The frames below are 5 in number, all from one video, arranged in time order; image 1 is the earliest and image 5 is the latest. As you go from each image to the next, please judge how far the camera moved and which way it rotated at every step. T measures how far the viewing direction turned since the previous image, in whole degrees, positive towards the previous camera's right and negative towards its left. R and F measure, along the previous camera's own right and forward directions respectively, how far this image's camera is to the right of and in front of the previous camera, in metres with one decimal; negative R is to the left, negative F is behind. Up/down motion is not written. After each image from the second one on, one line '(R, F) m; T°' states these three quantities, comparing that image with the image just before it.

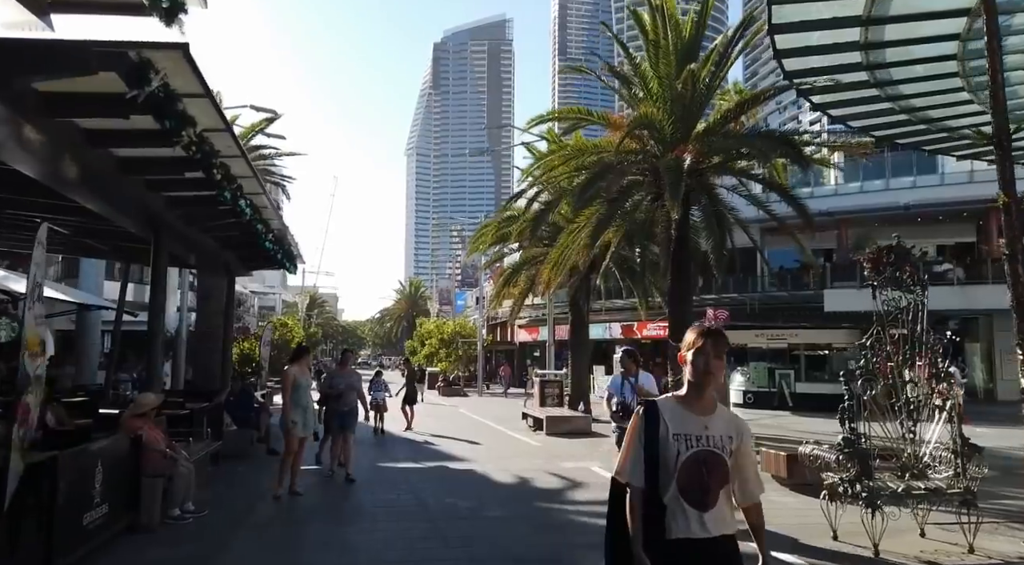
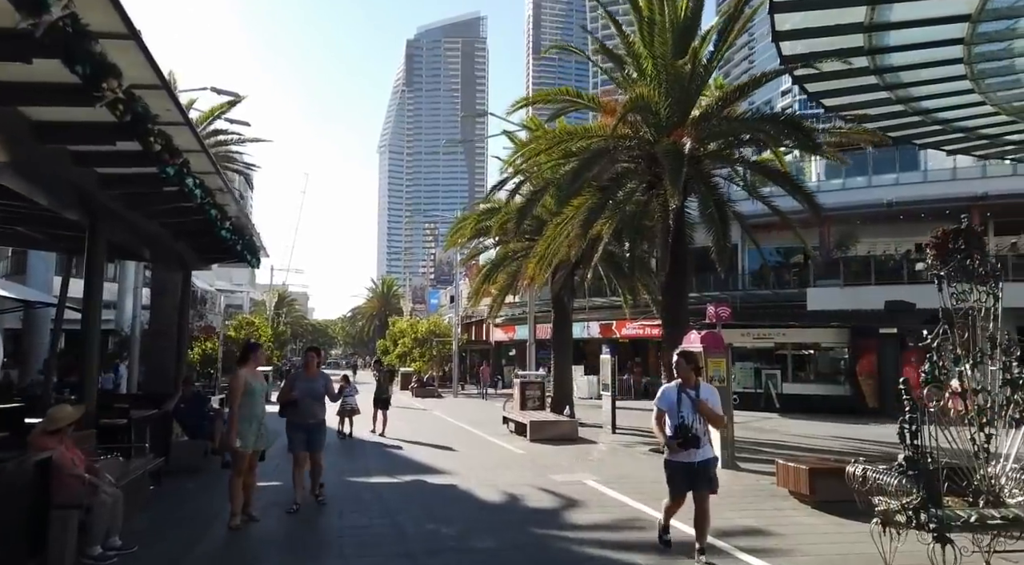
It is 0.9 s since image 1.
(-0.2, +1.1) m; +2°
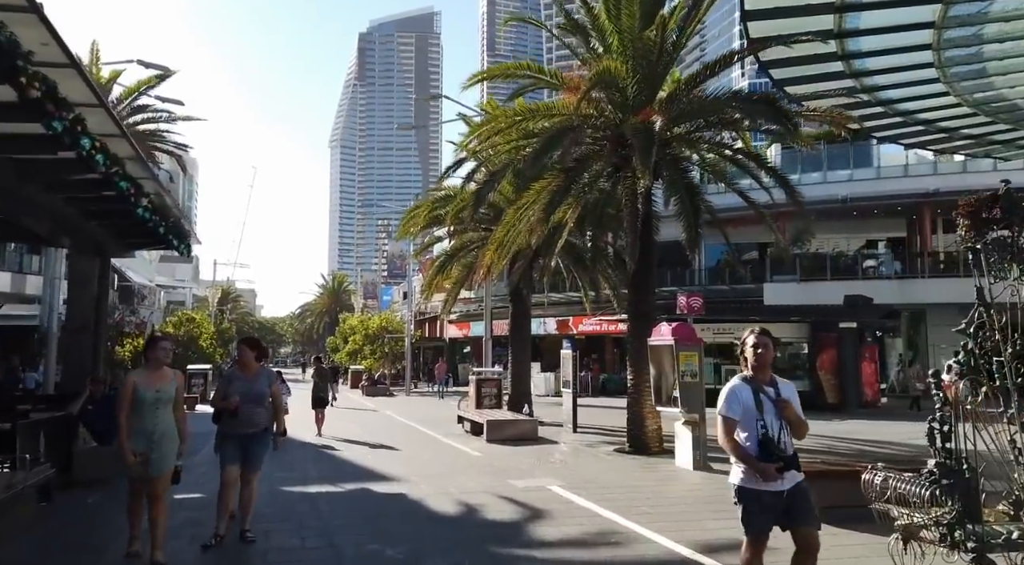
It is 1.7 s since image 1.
(0.0, +1.0) m; +4°
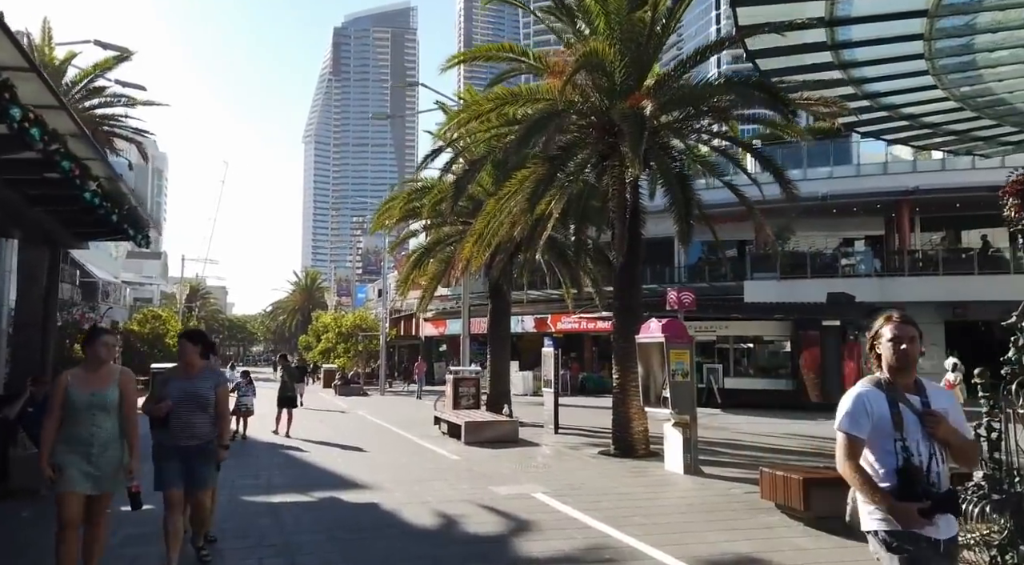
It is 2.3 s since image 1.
(-0.1, +0.6) m; +2°
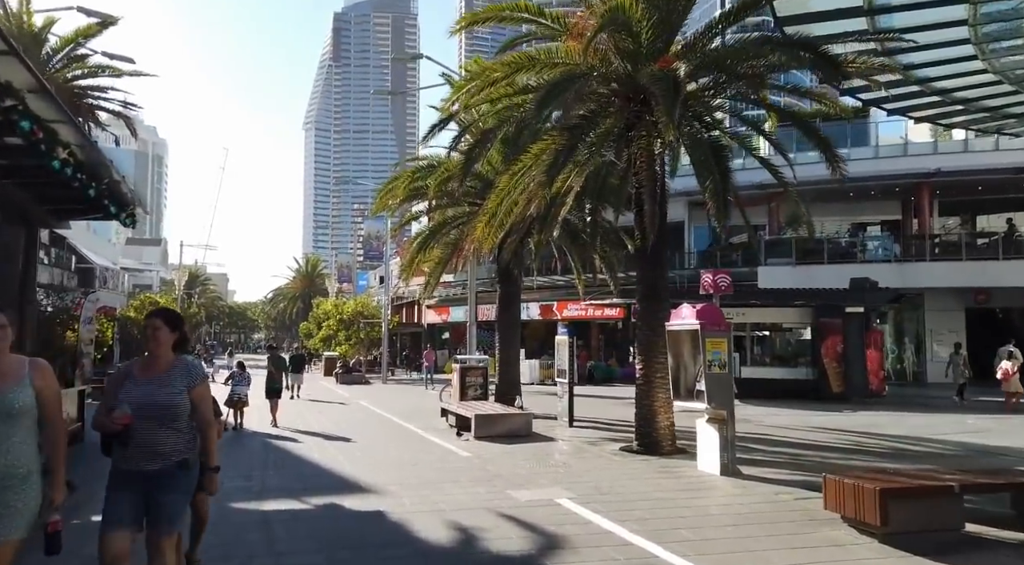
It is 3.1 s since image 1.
(-0.2, +1.0) m; 0°
